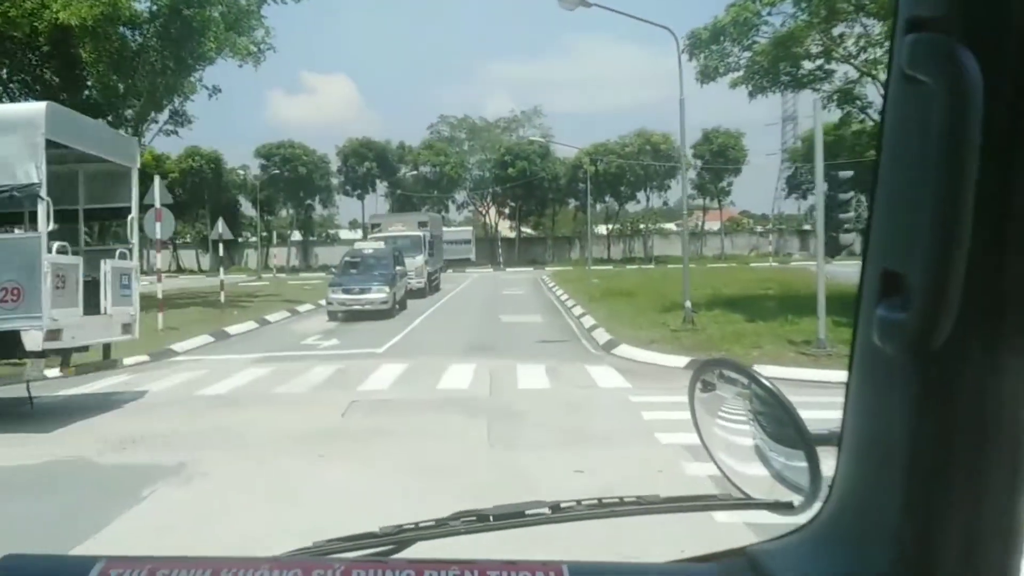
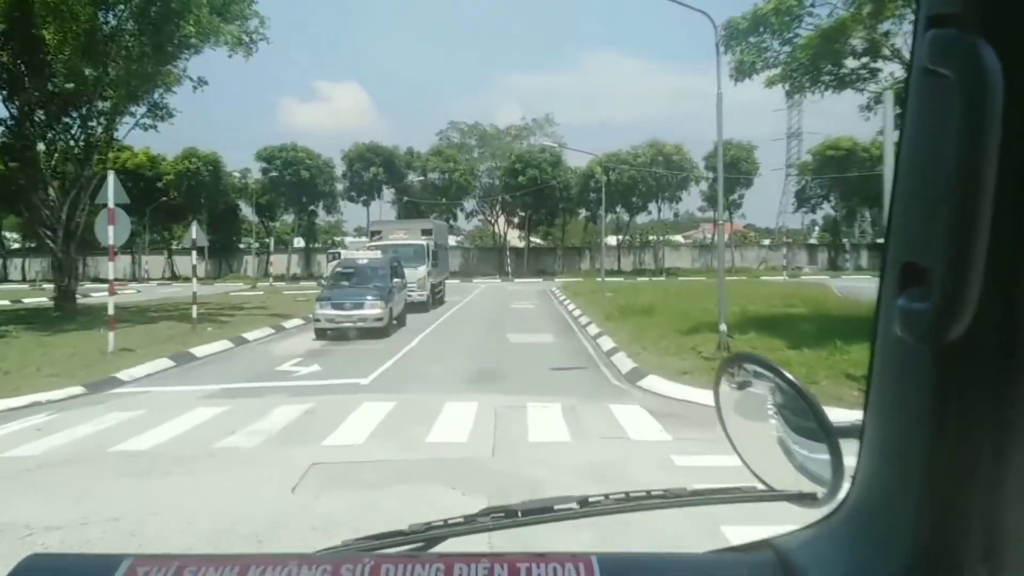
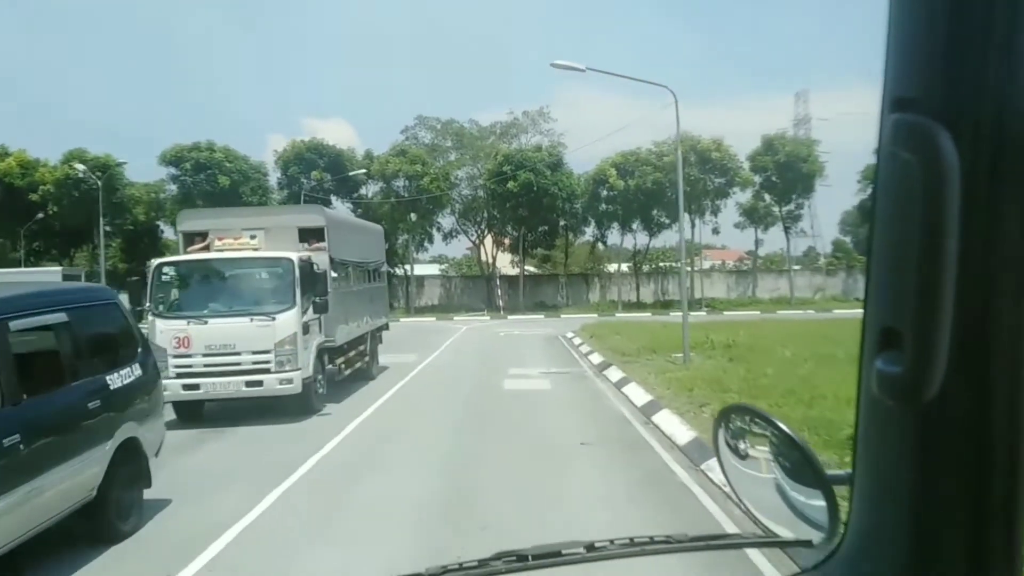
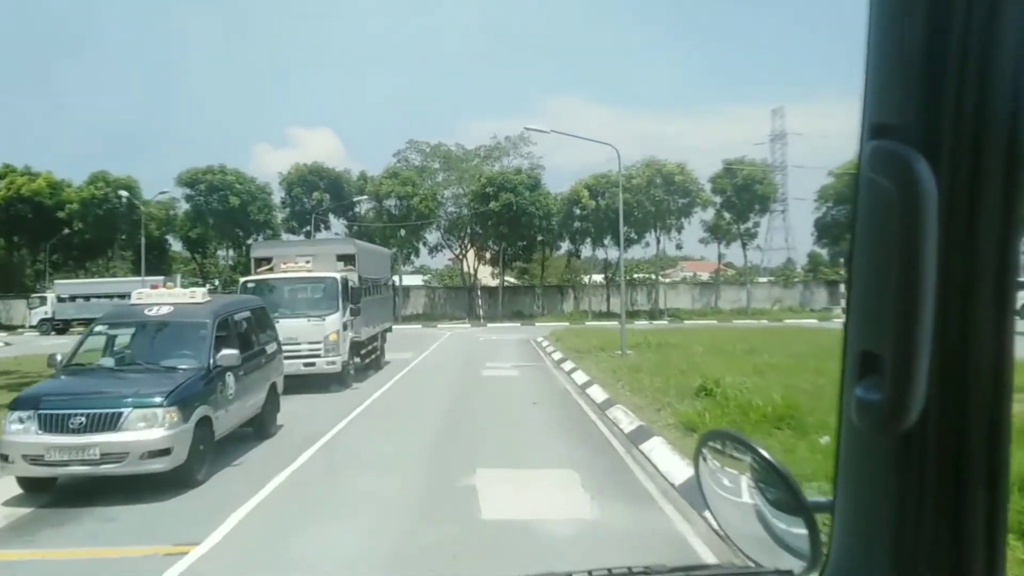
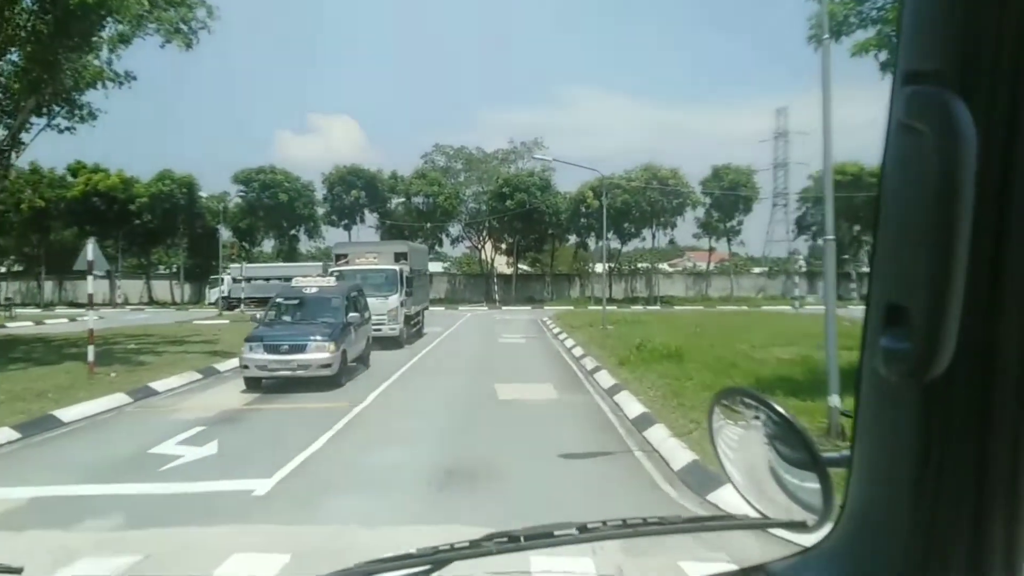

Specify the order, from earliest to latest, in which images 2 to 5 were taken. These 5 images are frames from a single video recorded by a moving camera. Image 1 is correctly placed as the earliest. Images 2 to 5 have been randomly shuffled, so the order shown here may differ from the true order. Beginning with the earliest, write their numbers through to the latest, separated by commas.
2, 5, 4, 3
